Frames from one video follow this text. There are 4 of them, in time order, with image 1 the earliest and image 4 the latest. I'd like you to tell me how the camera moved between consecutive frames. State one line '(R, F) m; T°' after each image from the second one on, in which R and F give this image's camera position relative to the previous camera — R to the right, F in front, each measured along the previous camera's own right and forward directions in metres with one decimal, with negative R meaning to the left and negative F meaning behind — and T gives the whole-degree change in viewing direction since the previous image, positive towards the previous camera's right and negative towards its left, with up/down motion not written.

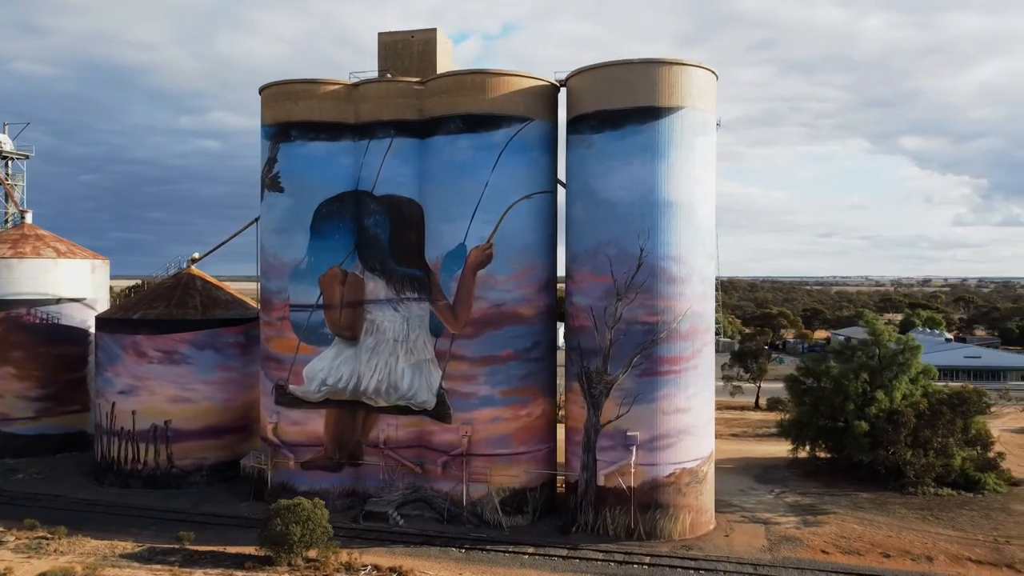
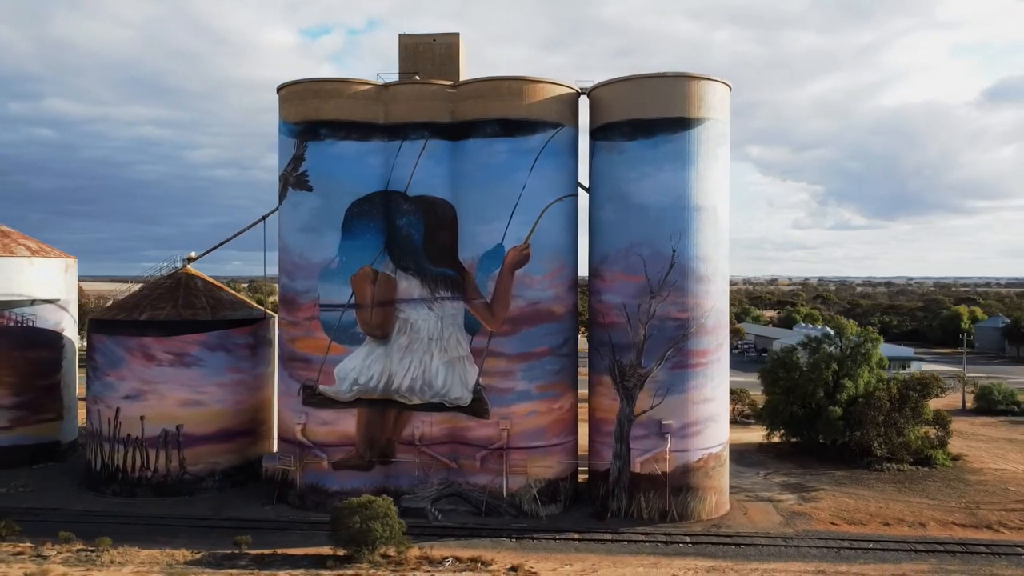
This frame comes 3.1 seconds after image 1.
(-4.8, -0.5) m; +8°
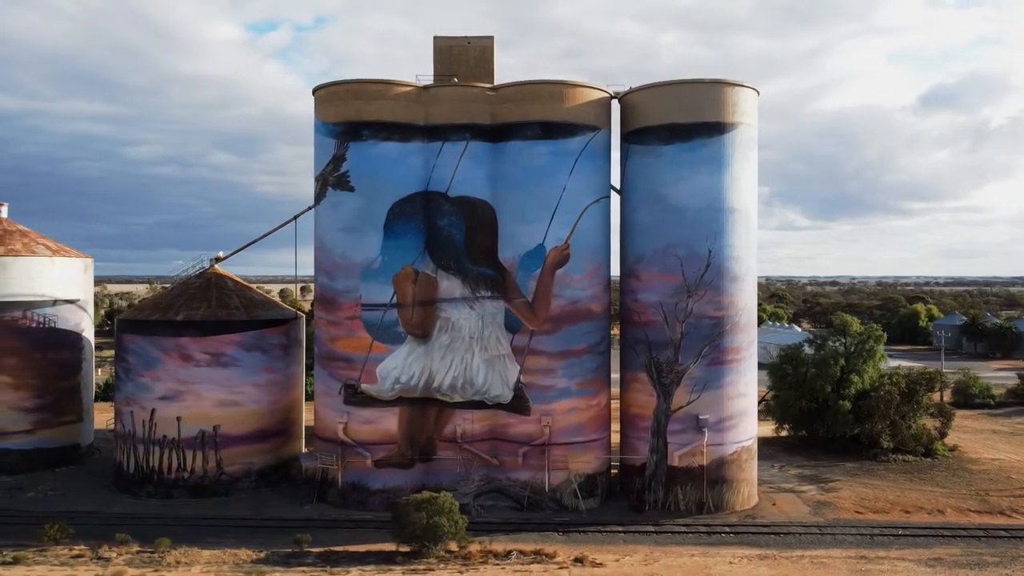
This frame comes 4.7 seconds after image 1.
(-2.7, -0.4) m; +3°
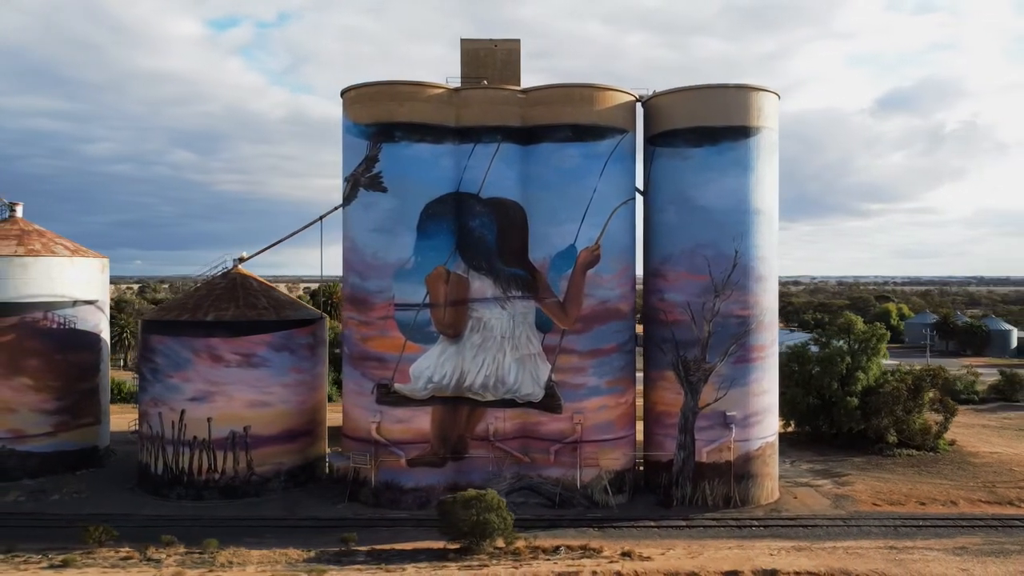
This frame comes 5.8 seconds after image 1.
(-2.1, -0.3) m; +2°
